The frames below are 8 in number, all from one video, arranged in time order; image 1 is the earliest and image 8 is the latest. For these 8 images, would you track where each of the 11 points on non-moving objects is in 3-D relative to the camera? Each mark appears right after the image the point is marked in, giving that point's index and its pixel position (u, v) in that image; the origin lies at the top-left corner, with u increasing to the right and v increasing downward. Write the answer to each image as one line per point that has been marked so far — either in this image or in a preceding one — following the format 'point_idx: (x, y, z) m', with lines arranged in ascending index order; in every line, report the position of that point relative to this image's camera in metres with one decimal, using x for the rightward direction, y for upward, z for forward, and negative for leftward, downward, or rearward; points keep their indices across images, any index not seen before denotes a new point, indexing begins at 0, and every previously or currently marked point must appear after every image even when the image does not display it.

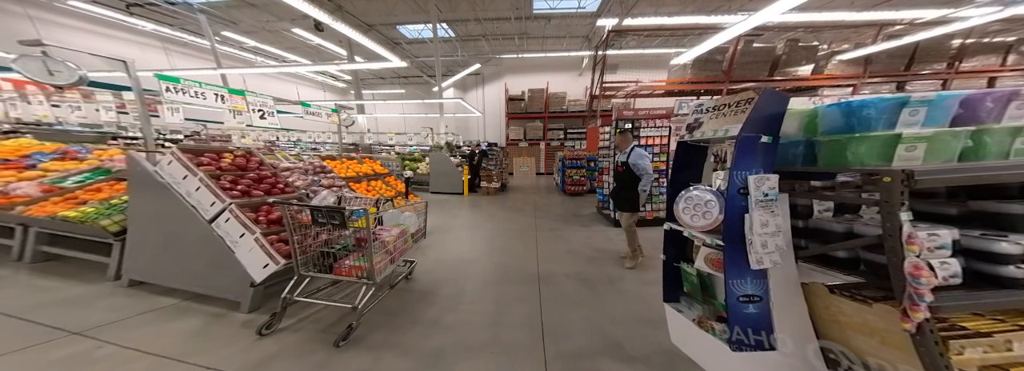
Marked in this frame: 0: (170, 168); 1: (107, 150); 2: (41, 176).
0: (-2.5, +0.1, +1.7) m
1: (-4.8, +0.4, +2.8) m
2: (-4.6, +0.1, +2.3) m
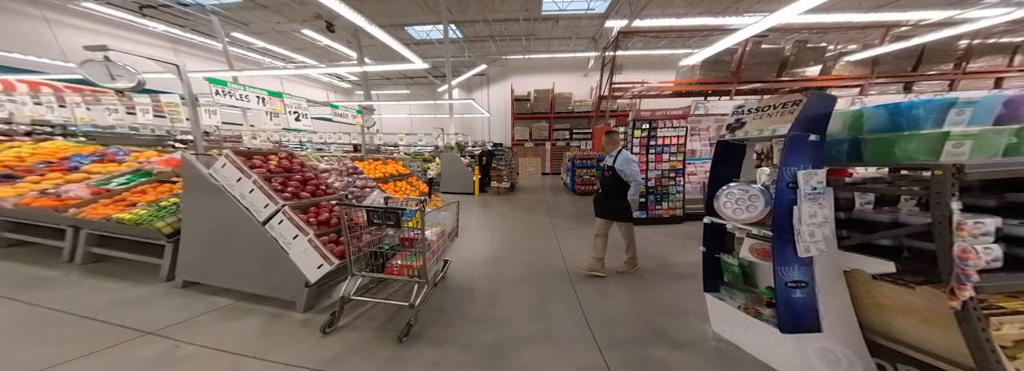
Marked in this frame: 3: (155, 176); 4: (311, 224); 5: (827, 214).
0: (-2.2, +0.1, +1.7) m
1: (-4.5, +0.4, +2.8) m
2: (-4.3, +0.1, +2.3) m
3: (-3.7, +0.1, +2.4) m
4: (-1.5, -0.3, +1.7) m
5: (+1.5, -0.1, +1.1) m
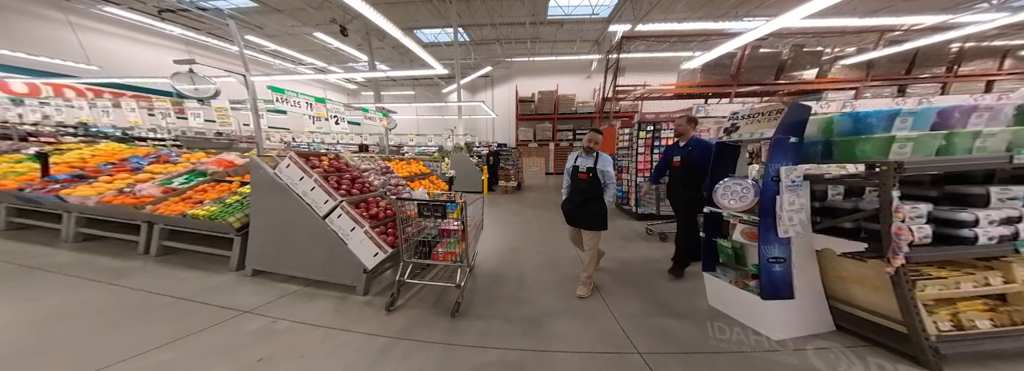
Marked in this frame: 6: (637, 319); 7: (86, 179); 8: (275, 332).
0: (-2.0, +0.1, +2.0) m
1: (-4.3, +0.4, +3.1) m
2: (-4.1, +0.1, +2.6) m
3: (-3.4, +0.1, +2.7) m
4: (-1.3, -0.3, +2.0) m
5: (+1.7, -0.1, +1.4) m
6: (+0.9, -0.9, +1.6) m
7: (-4.7, +0.1, +2.6) m
8: (-1.5, -1.0, +1.5) m
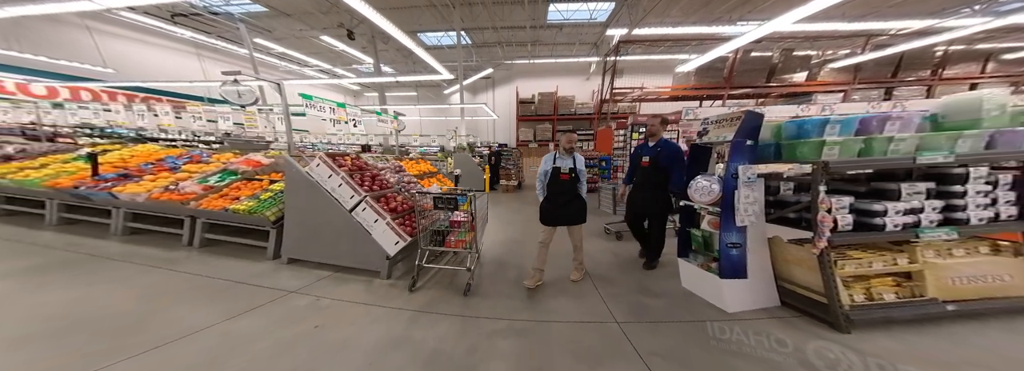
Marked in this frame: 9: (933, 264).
0: (-1.9, +0.2, +2.3) m
1: (-4.2, +0.5, +3.4) m
2: (-4.0, +0.1, +2.9) m
3: (-3.4, +0.1, +2.9) m
4: (-1.3, -0.2, +2.3) m
5: (+1.7, -0.1, +1.6) m
6: (+0.9, -0.9, +1.9) m
7: (-4.6, +0.1, +2.8) m
8: (-1.5, -0.9, +1.8) m
9: (+2.5, -0.5, +1.4) m
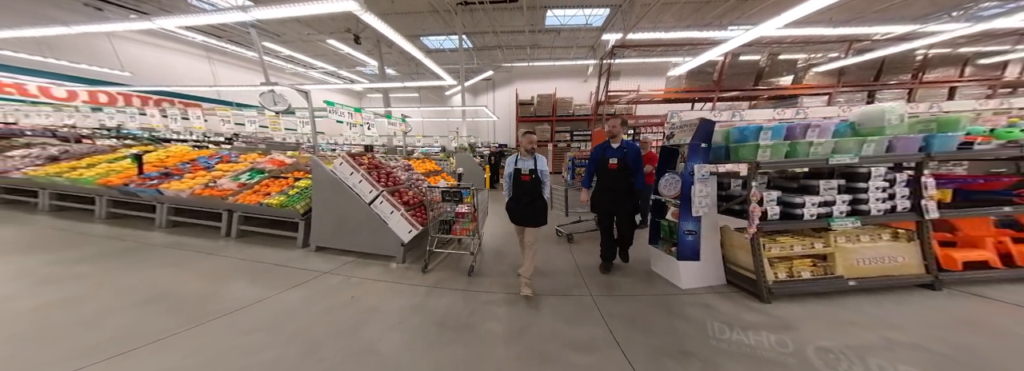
0: (-2.0, +0.2, +2.7) m
1: (-4.3, +0.5, +3.7) m
2: (-4.1, +0.2, +3.3) m
3: (-3.4, +0.2, +3.3) m
4: (-1.3, -0.2, +2.6) m
5: (+1.7, 0.0, +2.0) m
6: (+0.9, -0.9, +2.2) m
7: (-4.7, +0.1, +3.2) m
8: (-1.5, -0.9, +2.1) m
9: (+2.4, -0.5, +1.7) m
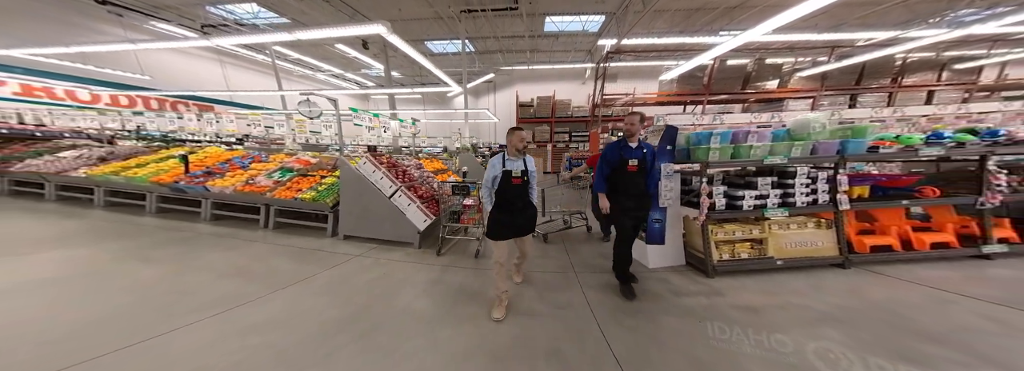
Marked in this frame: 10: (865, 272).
0: (-2.0, +0.2, +3.1) m
1: (-4.3, +0.6, +4.2) m
2: (-4.1, +0.2, +3.7) m
3: (-3.4, +0.2, +3.7) m
4: (-1.3, -0.2, +3.1) m
5: (+1.7, 0.0, +2.4) m
6: (+0.9, -0.8, +2.7) m
7: (-4.7, +0.2, +3.6) m
8: (-1.5, -0.9, +2.6) m
9: (+2.4, -0.4, +2.1) m
10: (+3.1, -0.8, +2.0) m
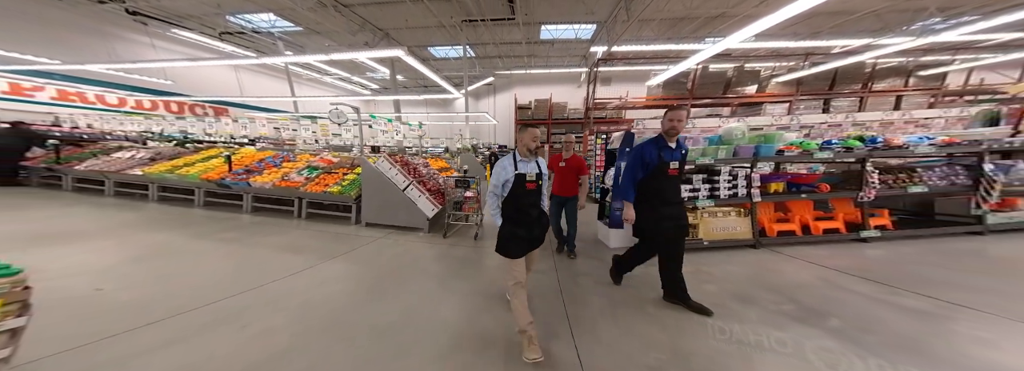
0: (-2.1, +0.3, +3.7) m
1: (-4.4, +0.6, +4.8) m
2: (-4.2, +0.3, +4.3) m
3: (-3.6, +0.3, +4.4) m
4: (-1.4, -0.1, +3.7) m
5: (+1.6, +0.1, +3.1) m
6: (+0.7, -0.8, +3.3) m
7: (-4.8, +0.3, +4.3) m
8: (-1.6, -0.8, +3.2) m
9: (+2.3, -0.4, +2.8) m
10: (+3.0, -0.7, +2.7) m
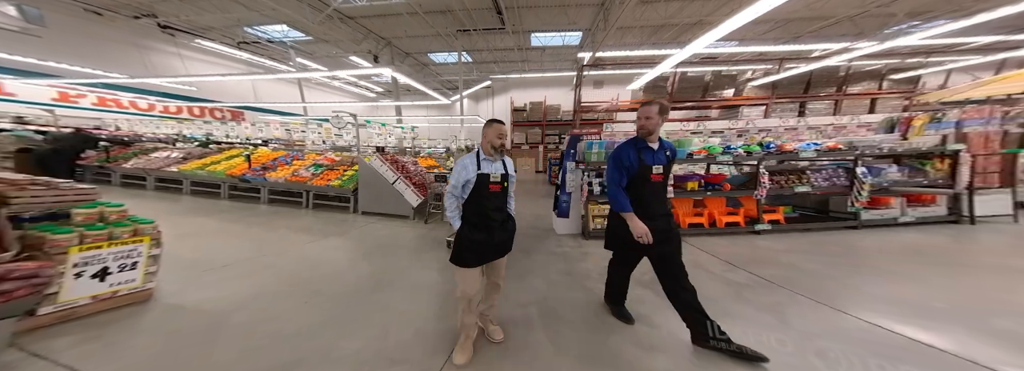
0: (-2.6, +0.4, +4.5) m
1: (-4.9, +0.7, +5.6) m
2: (-4.7, +0.4, +5.1) m
3: (-4.1, +0.4, +5.1) m
4: (-1.9, 0.0, +4.4) m
5: (+1.0, +0.1, +3.7) m
6: (+0.2, -0.7, +4.0) m
7: (-5.3, +0.4, +5.1) m
8: (-2.2, -0.7, +3.9) m
9: (+1.7, -0.3, +3.4) m
10: (+2.4, -0.6, +3.3) m
